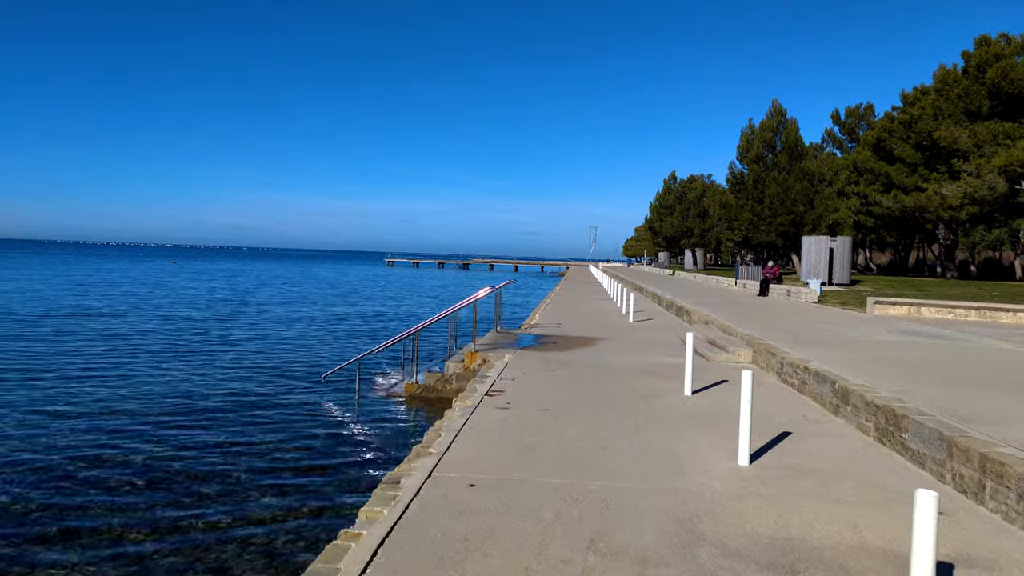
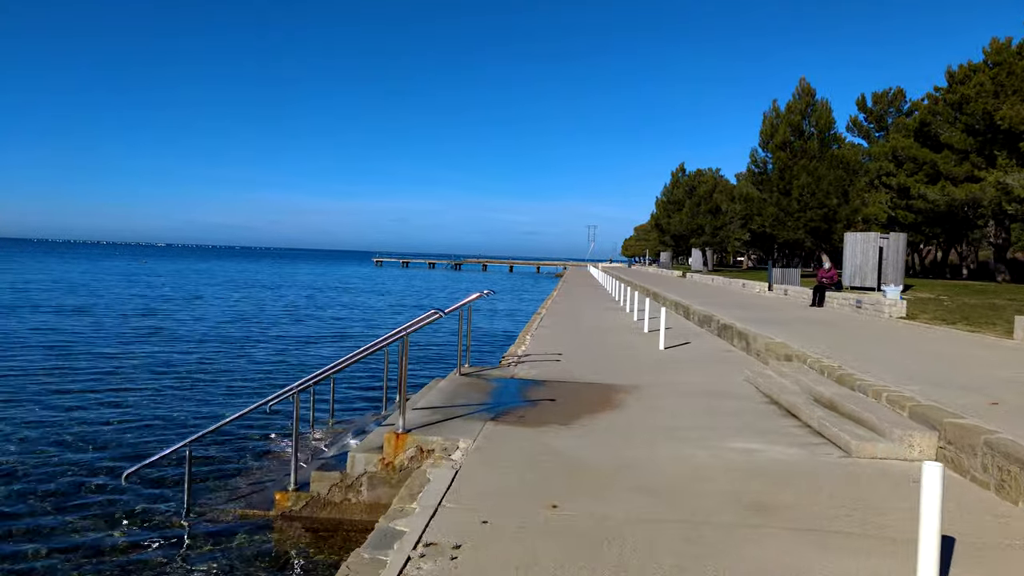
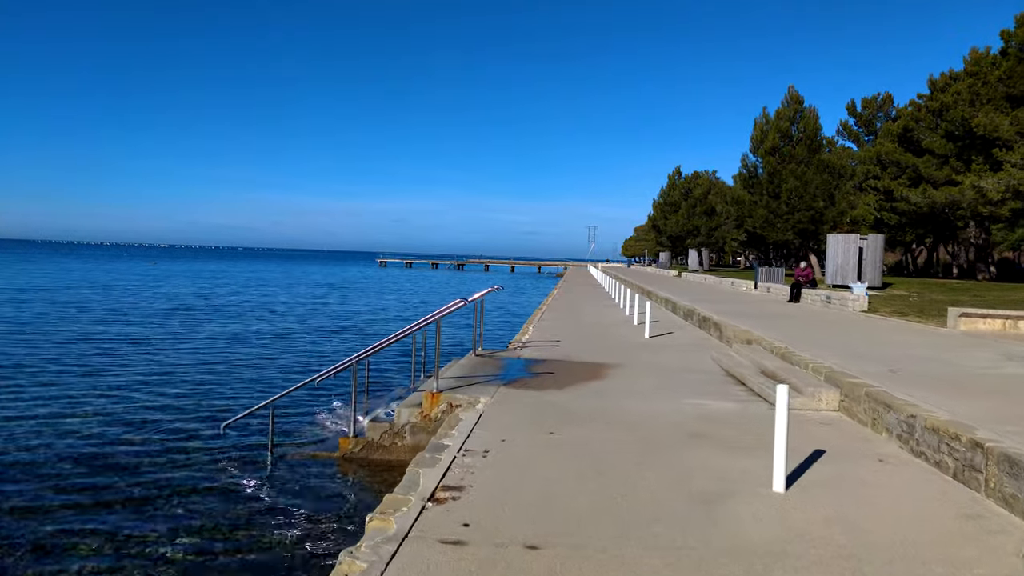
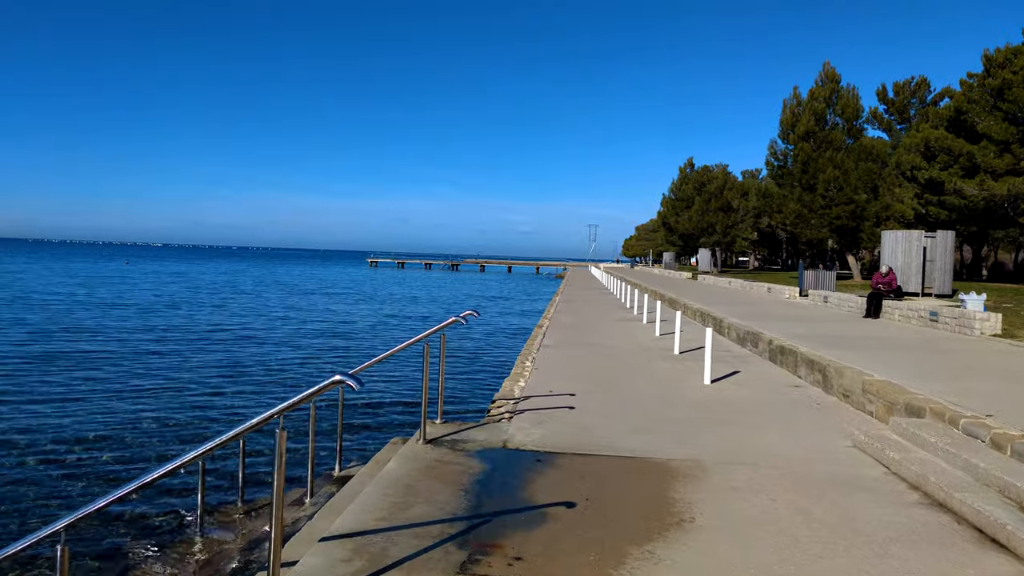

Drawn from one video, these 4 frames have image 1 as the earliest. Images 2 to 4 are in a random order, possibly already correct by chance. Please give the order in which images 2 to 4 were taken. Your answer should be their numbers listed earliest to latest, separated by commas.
3, 2, 4
